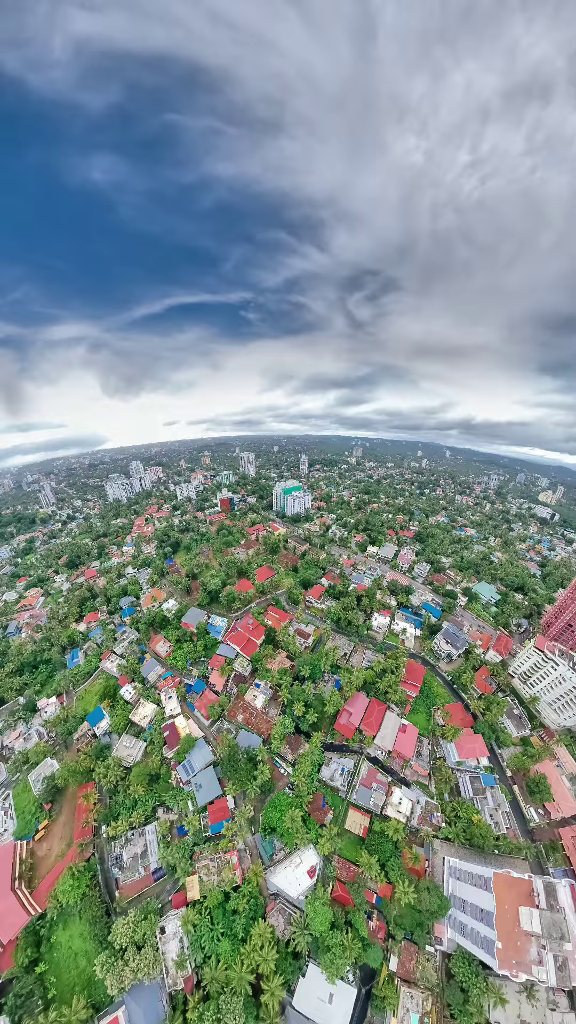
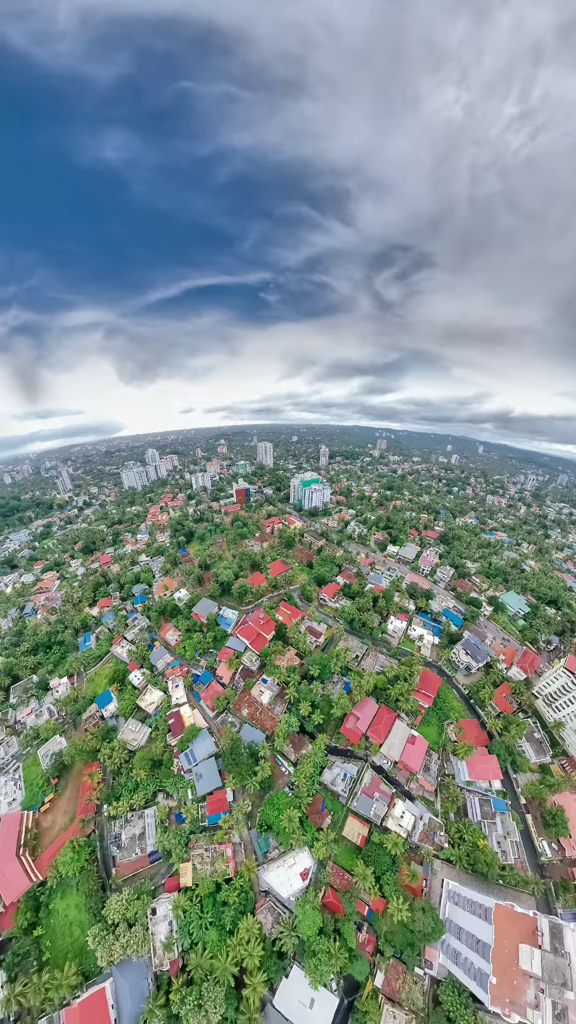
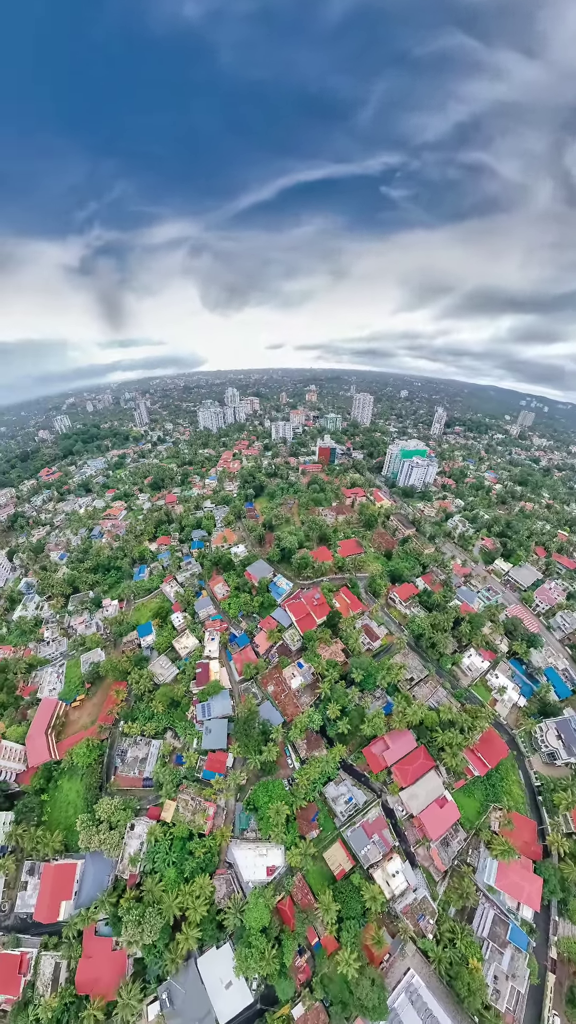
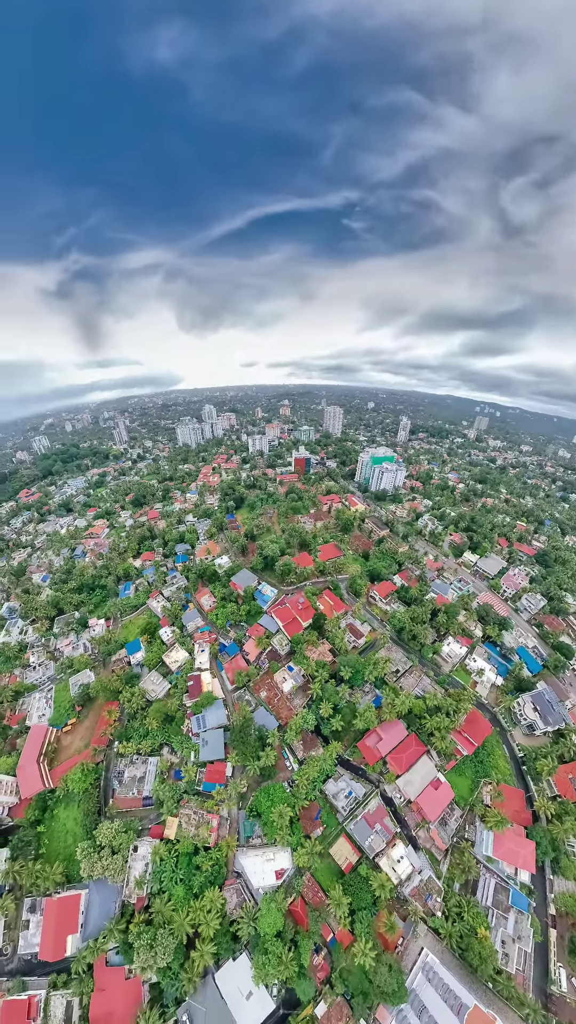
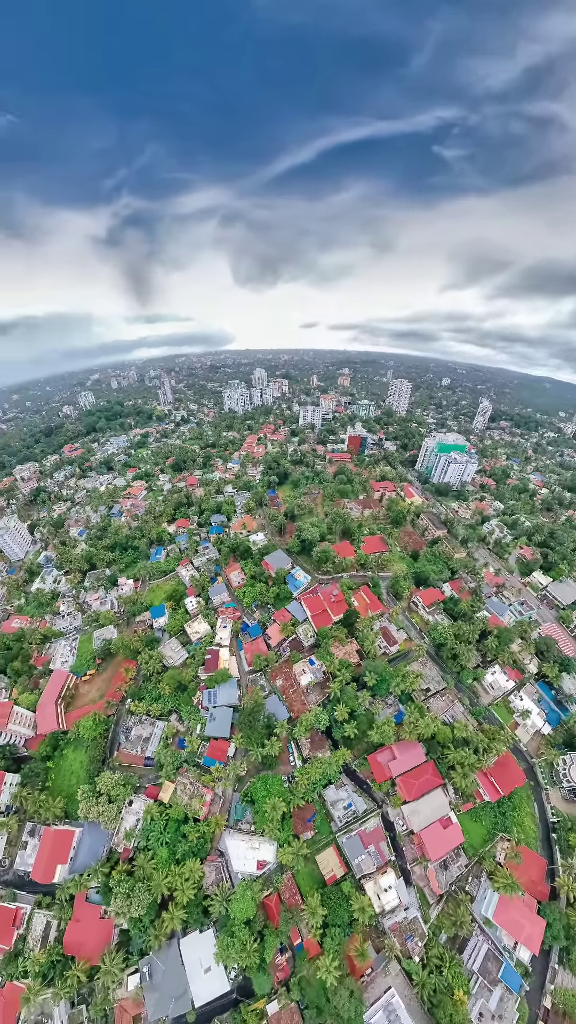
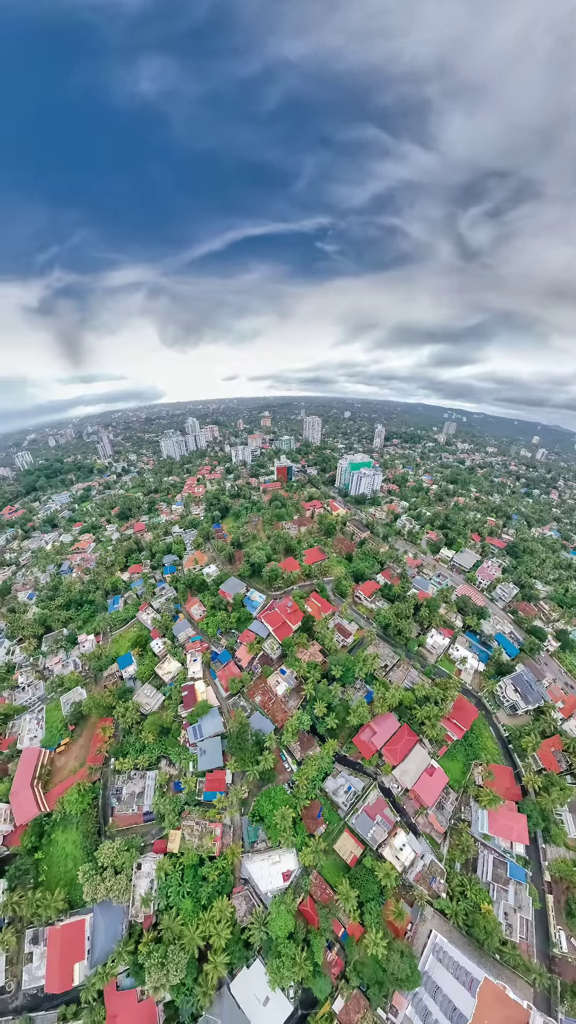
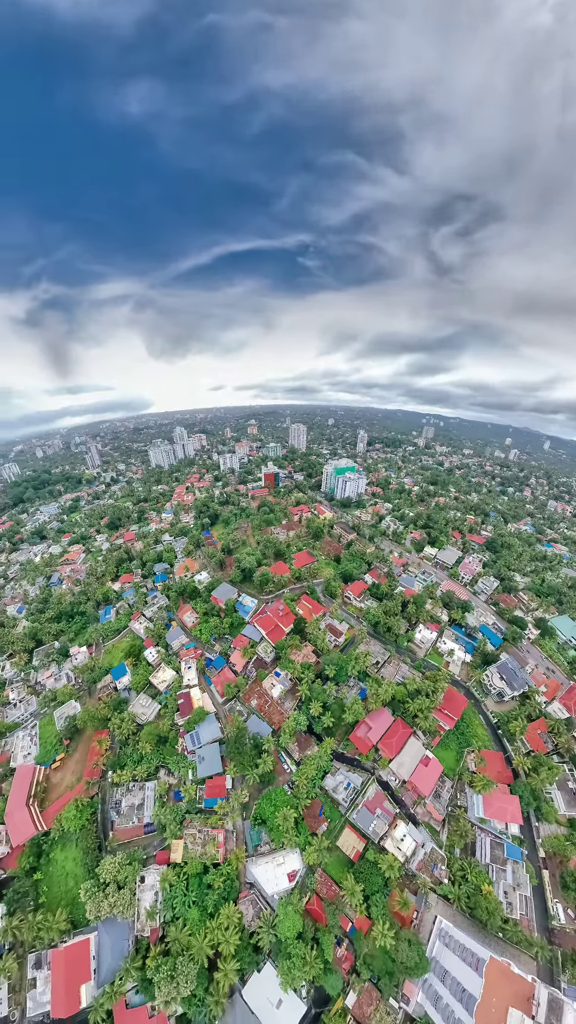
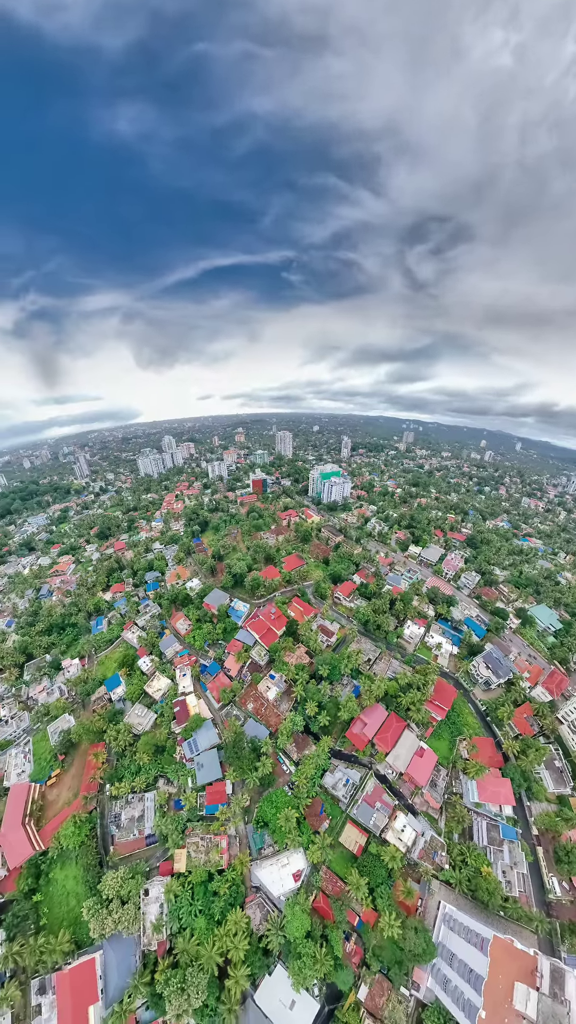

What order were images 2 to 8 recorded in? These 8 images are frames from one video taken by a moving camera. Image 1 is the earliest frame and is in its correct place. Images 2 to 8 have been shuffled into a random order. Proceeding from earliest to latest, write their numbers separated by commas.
2, 8, 7, 6, 4, 3, 5
